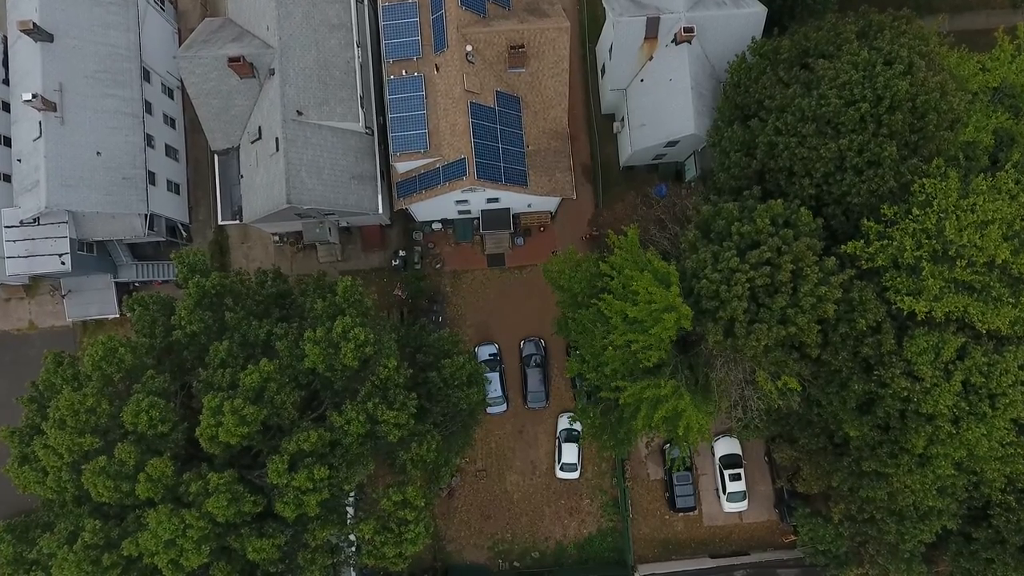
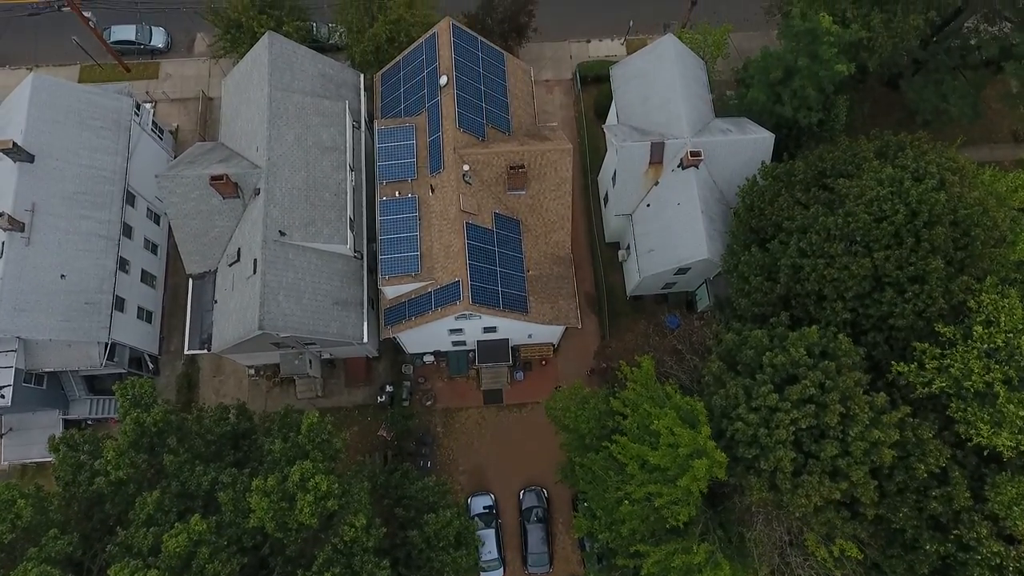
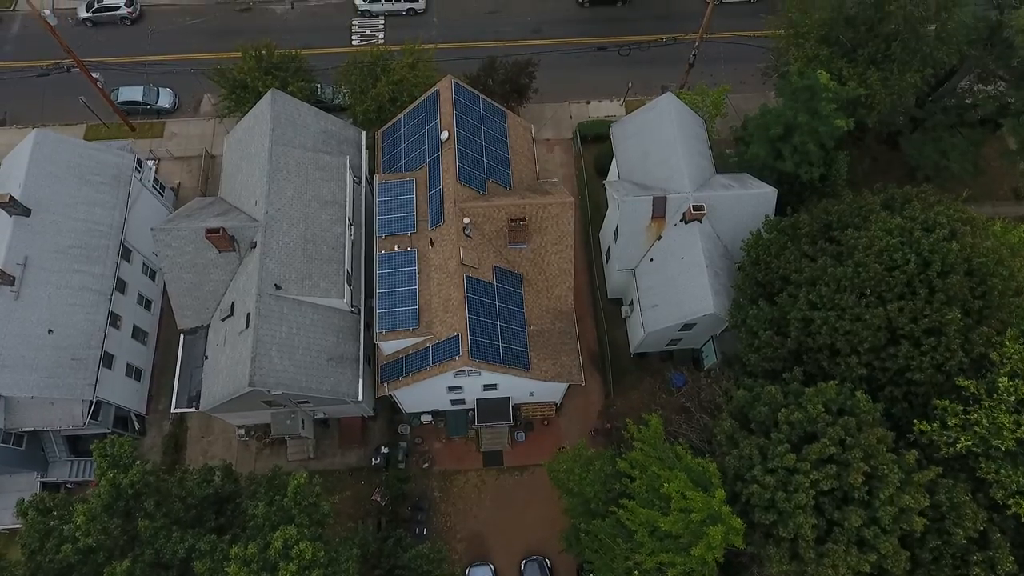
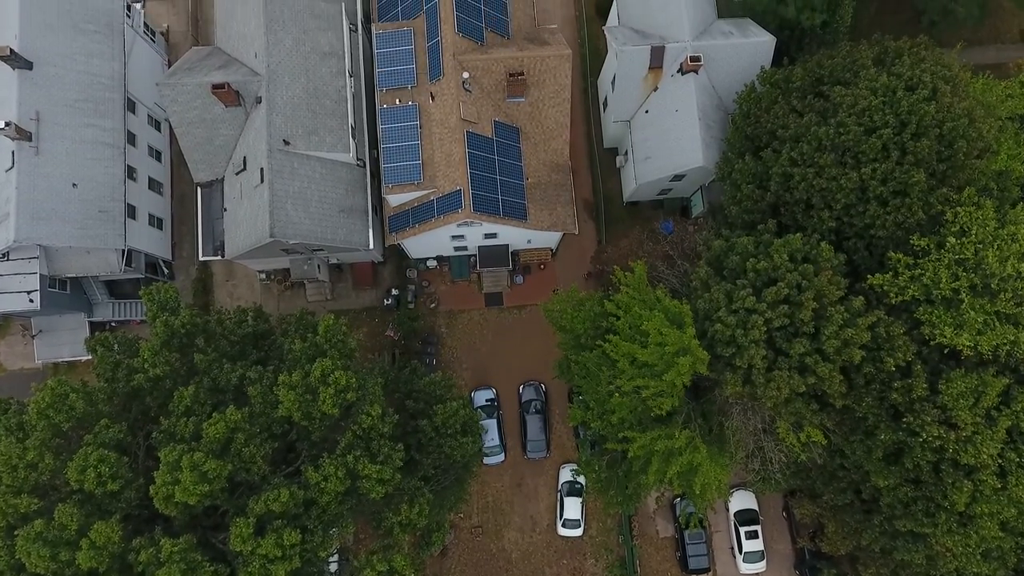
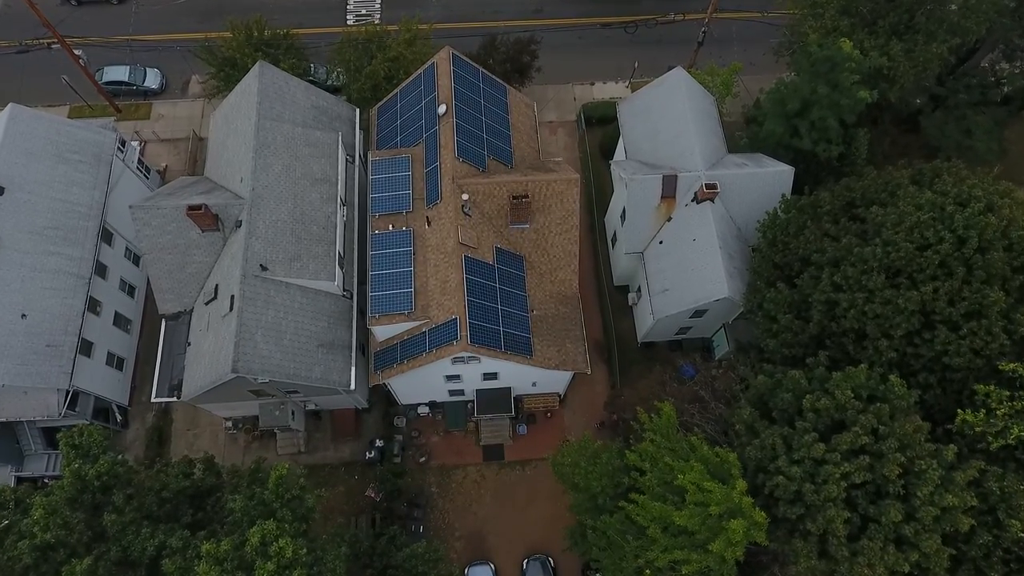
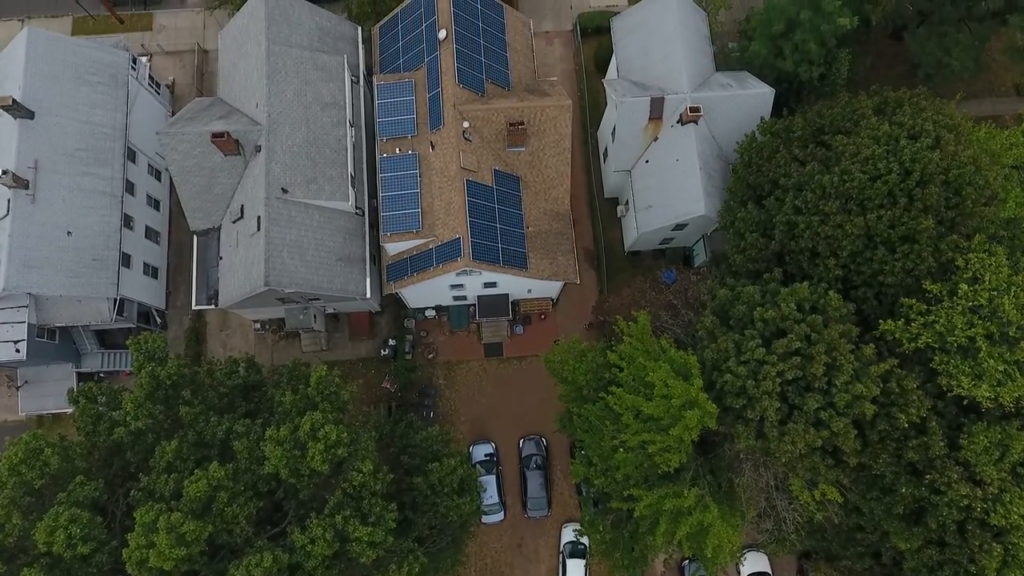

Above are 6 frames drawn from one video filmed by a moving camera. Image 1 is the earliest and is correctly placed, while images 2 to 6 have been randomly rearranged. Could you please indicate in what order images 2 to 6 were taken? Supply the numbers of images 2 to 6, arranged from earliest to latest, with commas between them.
4, 6, 2, 3, 5
